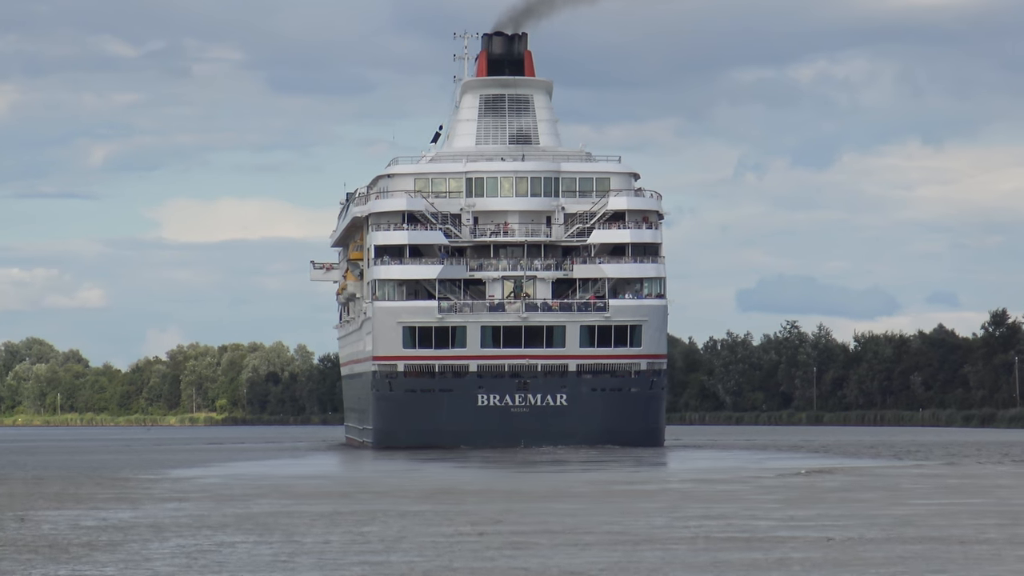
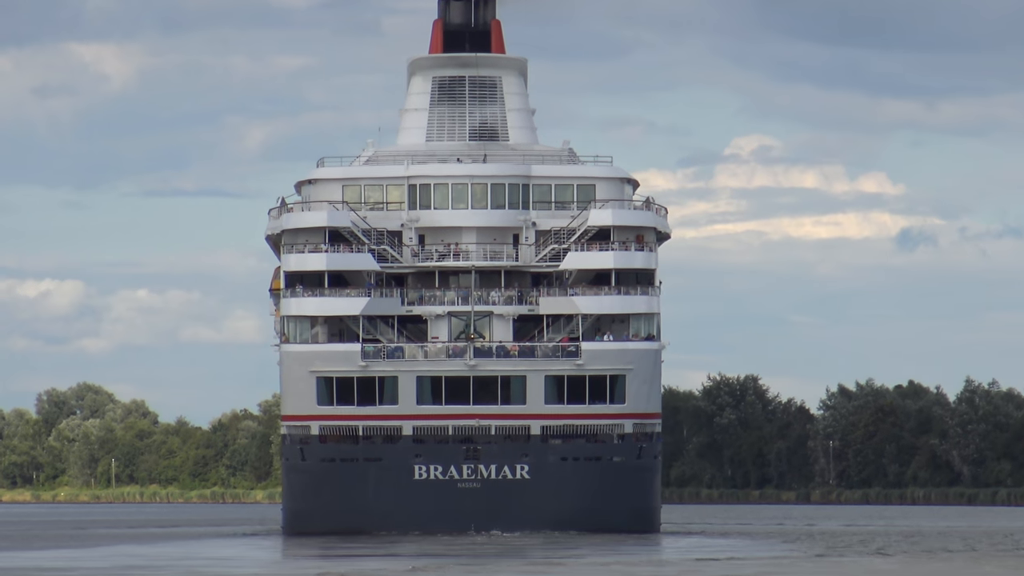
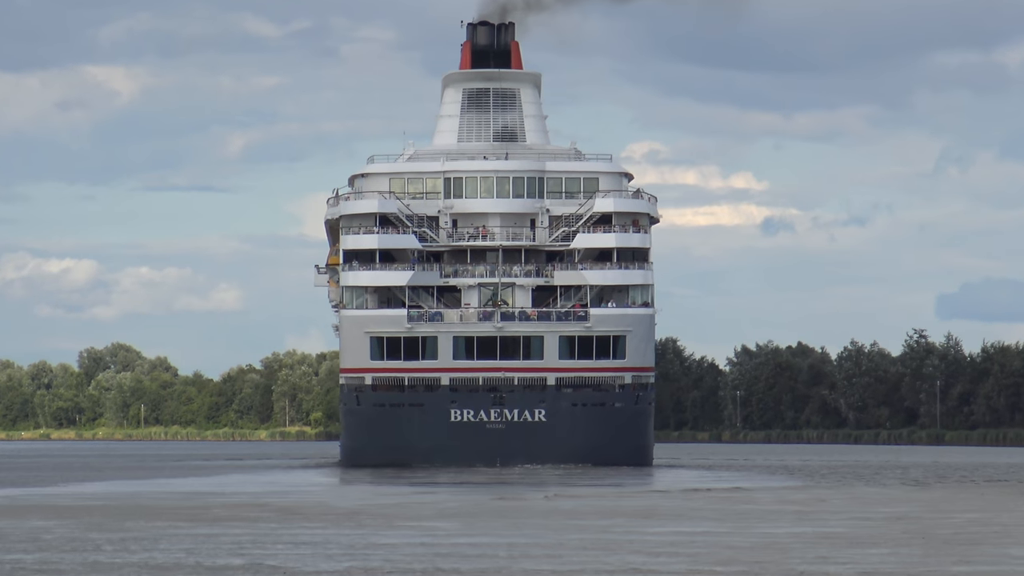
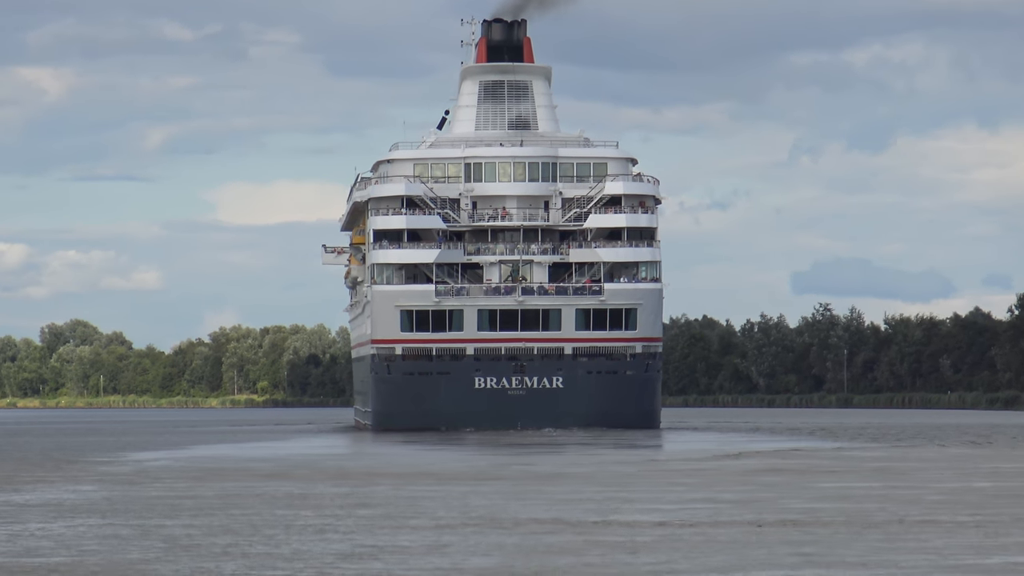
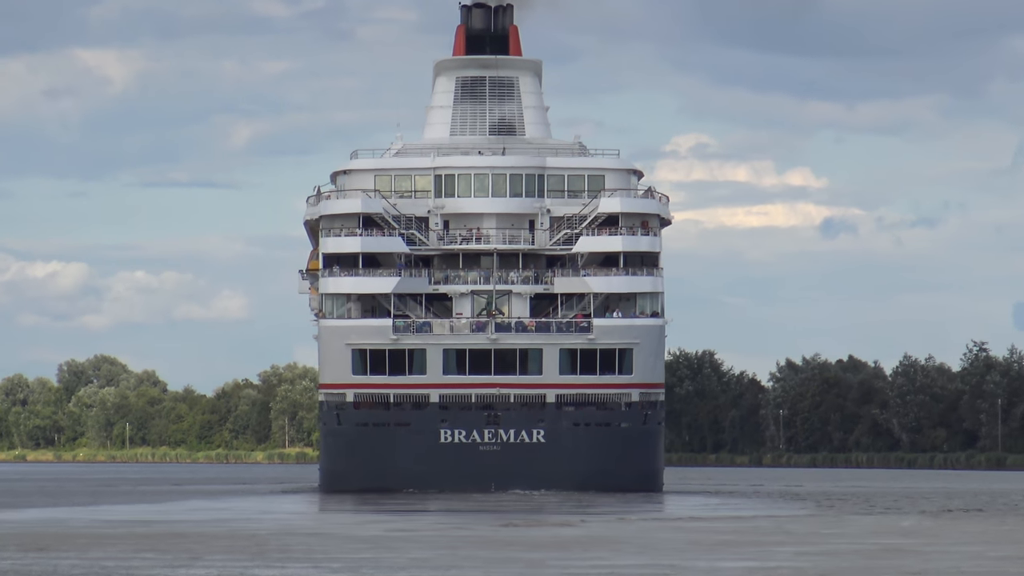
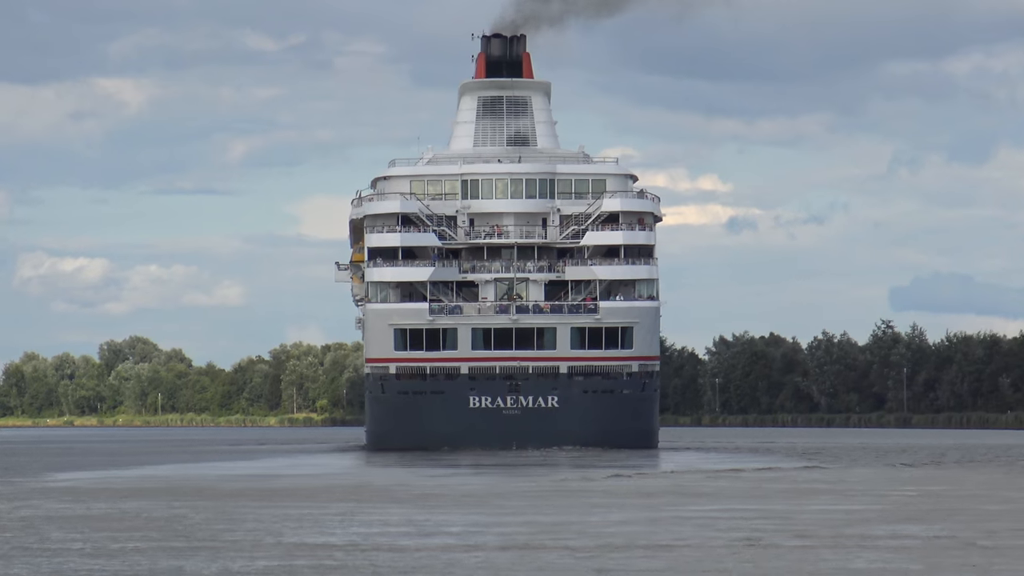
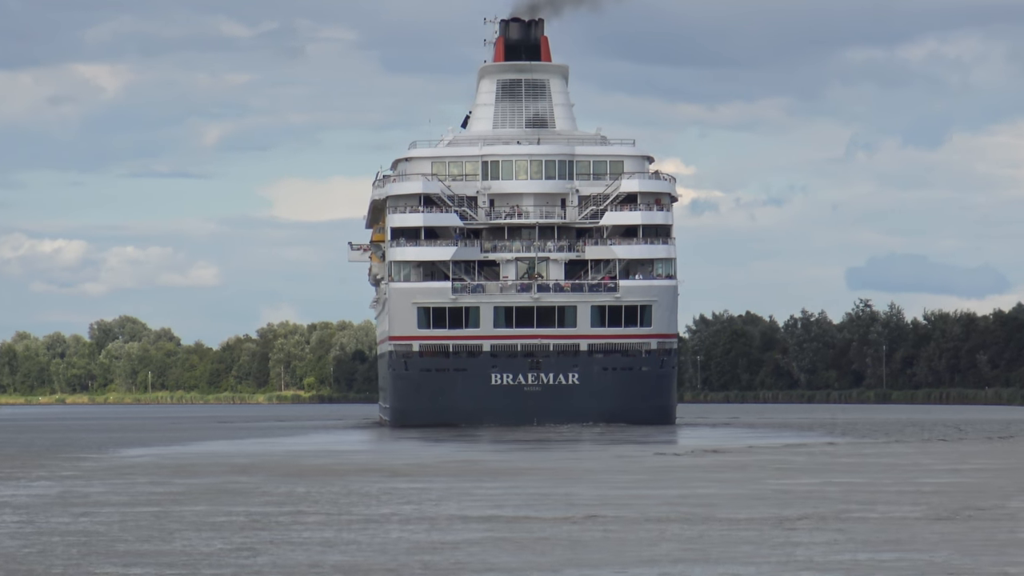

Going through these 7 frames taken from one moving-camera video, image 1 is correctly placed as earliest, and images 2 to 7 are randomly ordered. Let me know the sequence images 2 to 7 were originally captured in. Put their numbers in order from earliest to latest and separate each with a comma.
4, 7, 6, 3, 5, 2
